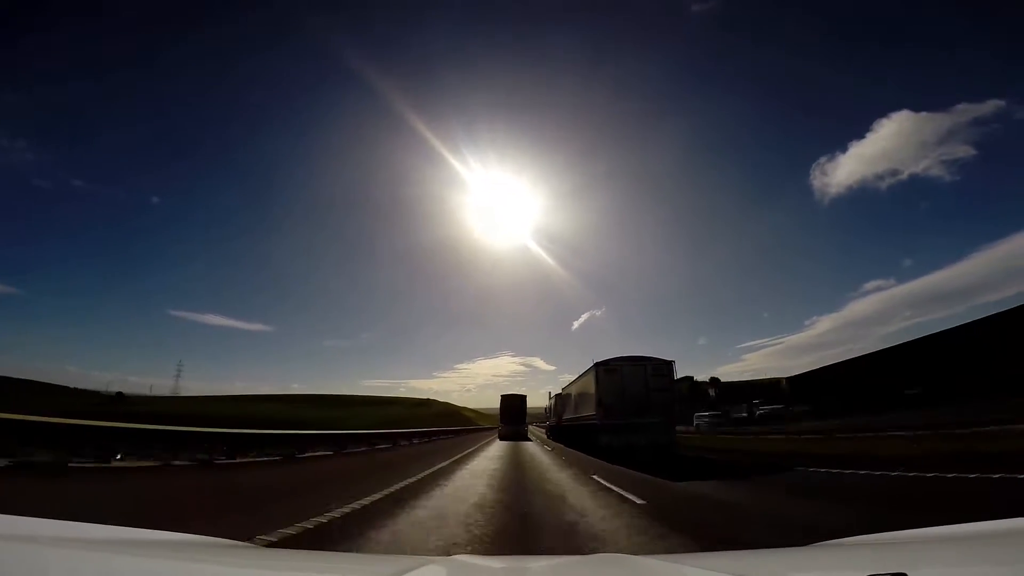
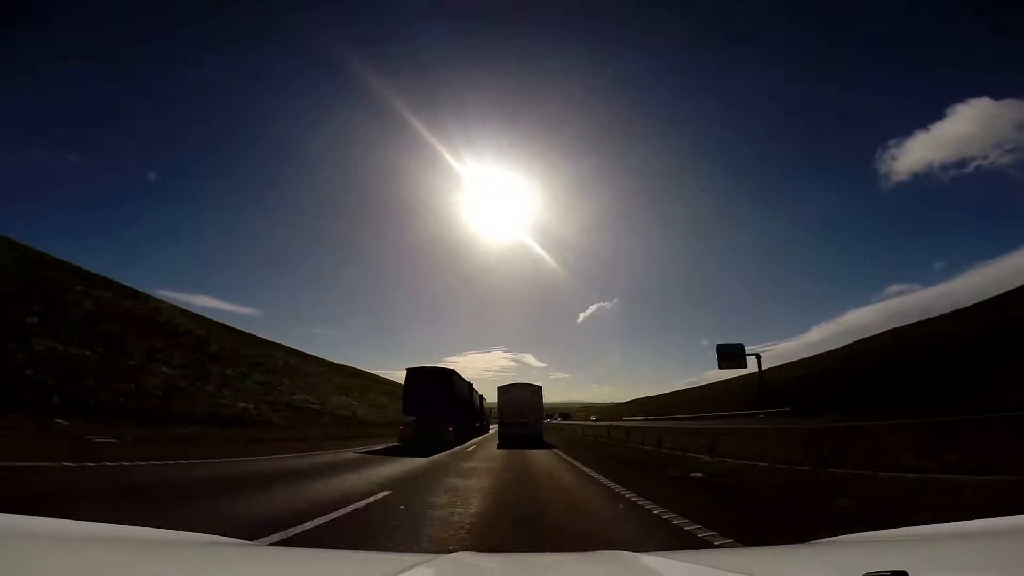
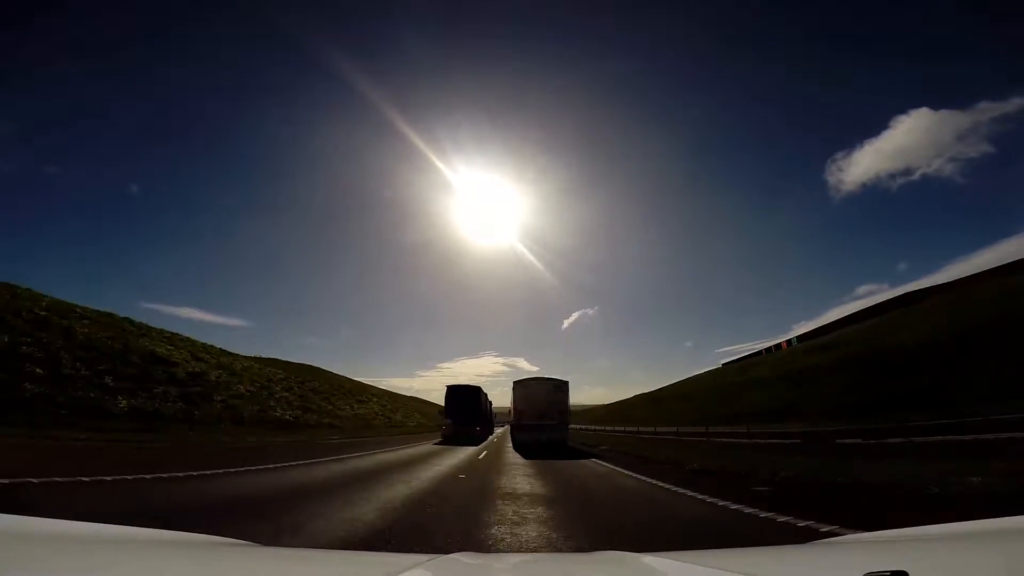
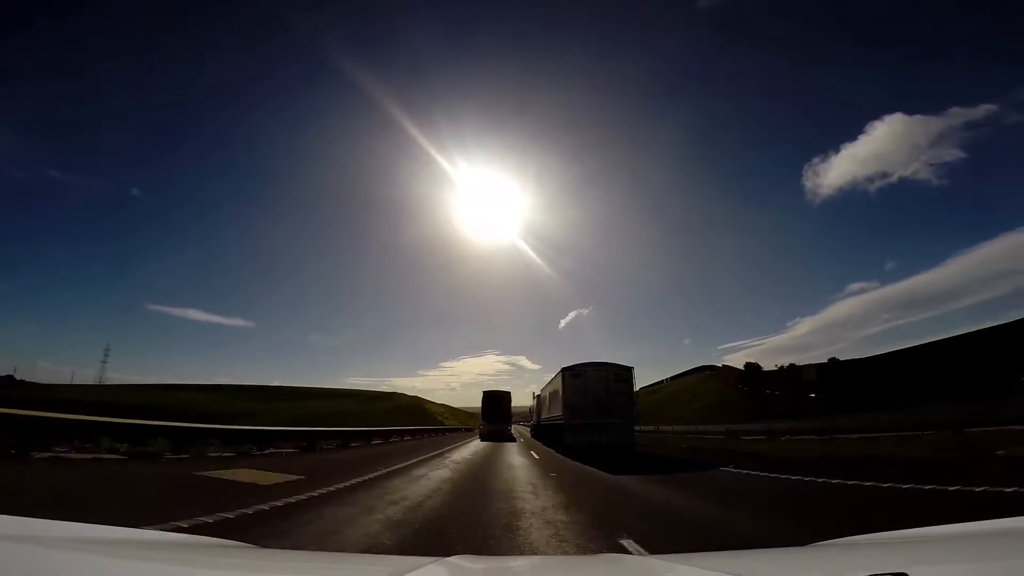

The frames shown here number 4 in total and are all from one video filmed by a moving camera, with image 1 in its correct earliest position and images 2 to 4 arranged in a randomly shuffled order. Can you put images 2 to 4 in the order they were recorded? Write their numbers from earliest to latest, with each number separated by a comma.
4, 3, 2
